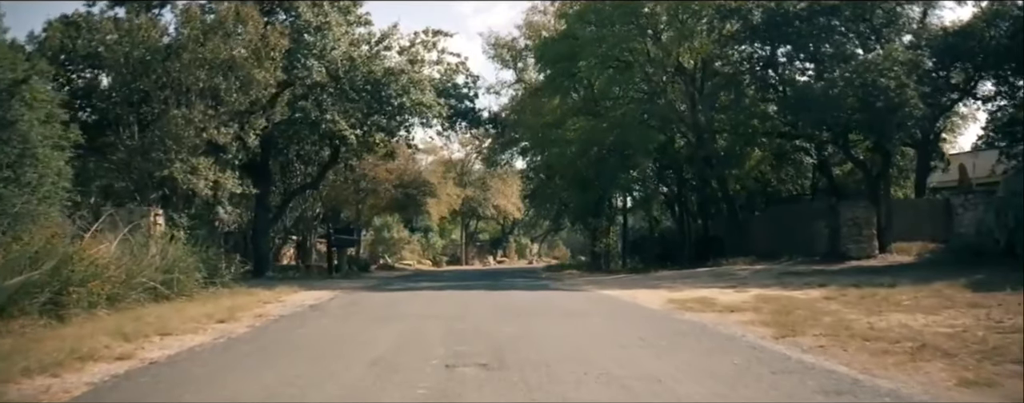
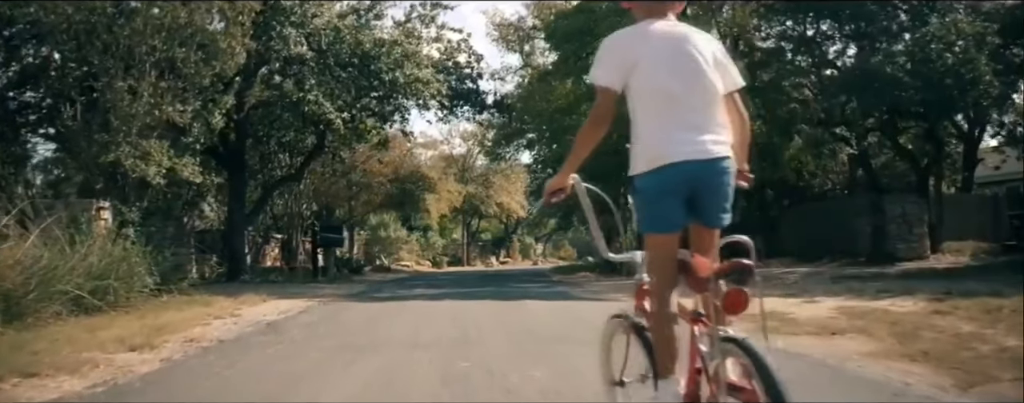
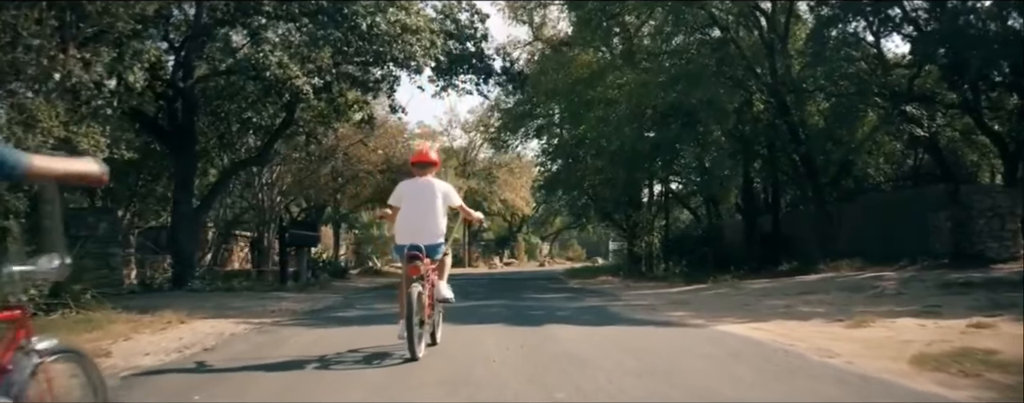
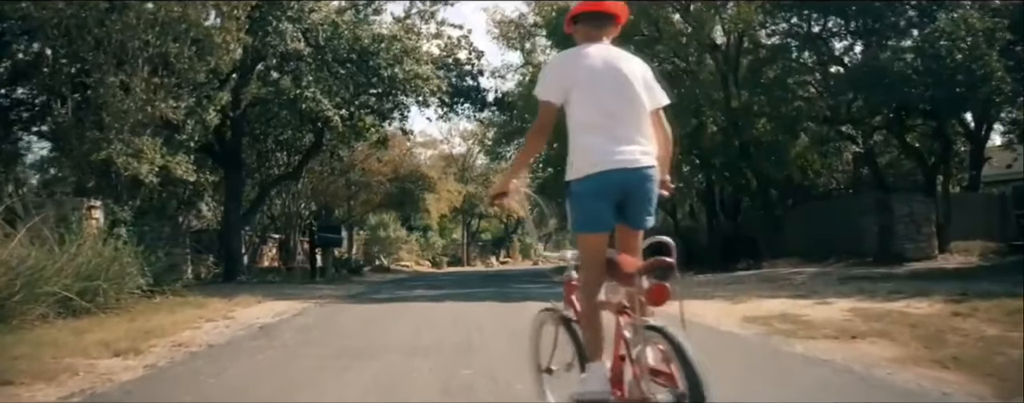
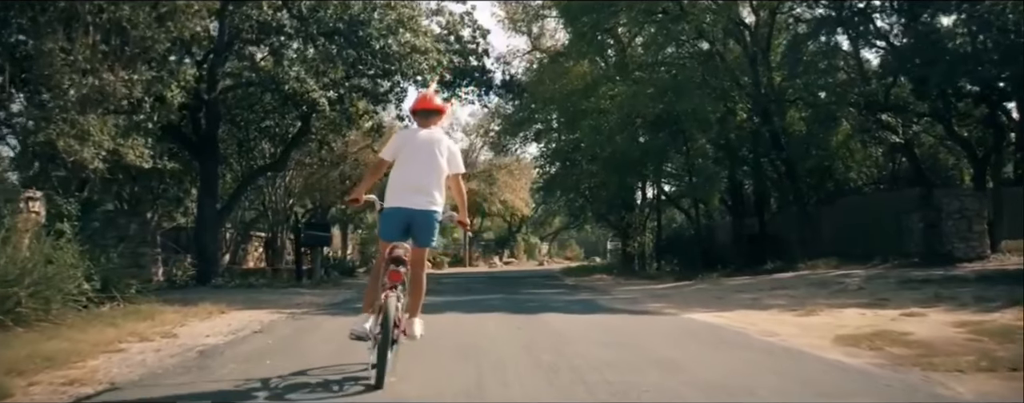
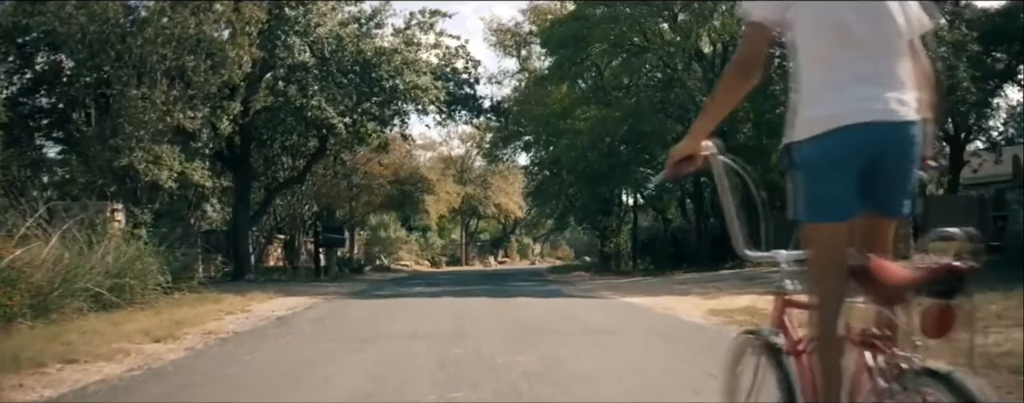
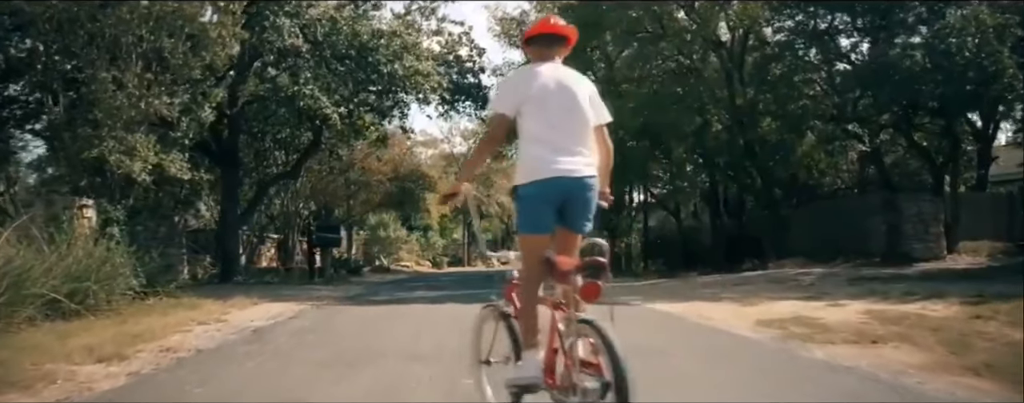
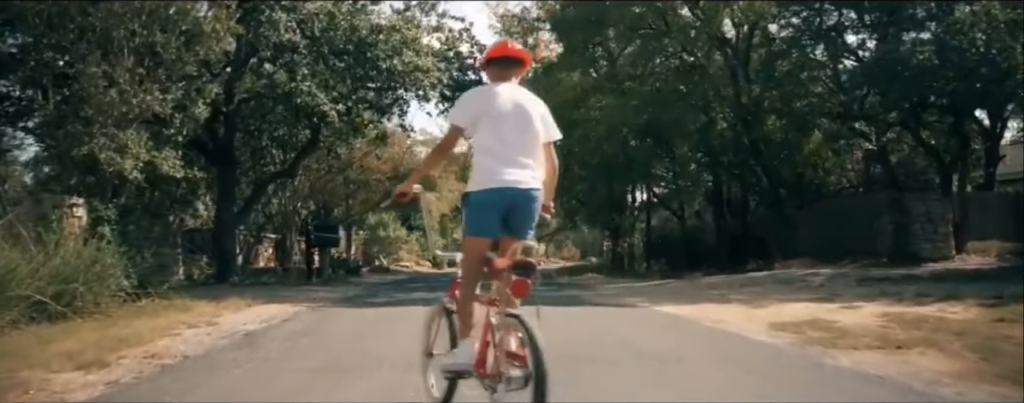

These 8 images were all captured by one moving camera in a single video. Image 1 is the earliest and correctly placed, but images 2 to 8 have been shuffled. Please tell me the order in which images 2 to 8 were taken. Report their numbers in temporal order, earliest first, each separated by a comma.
6, 2, 4, 7, 8, 5, 3
